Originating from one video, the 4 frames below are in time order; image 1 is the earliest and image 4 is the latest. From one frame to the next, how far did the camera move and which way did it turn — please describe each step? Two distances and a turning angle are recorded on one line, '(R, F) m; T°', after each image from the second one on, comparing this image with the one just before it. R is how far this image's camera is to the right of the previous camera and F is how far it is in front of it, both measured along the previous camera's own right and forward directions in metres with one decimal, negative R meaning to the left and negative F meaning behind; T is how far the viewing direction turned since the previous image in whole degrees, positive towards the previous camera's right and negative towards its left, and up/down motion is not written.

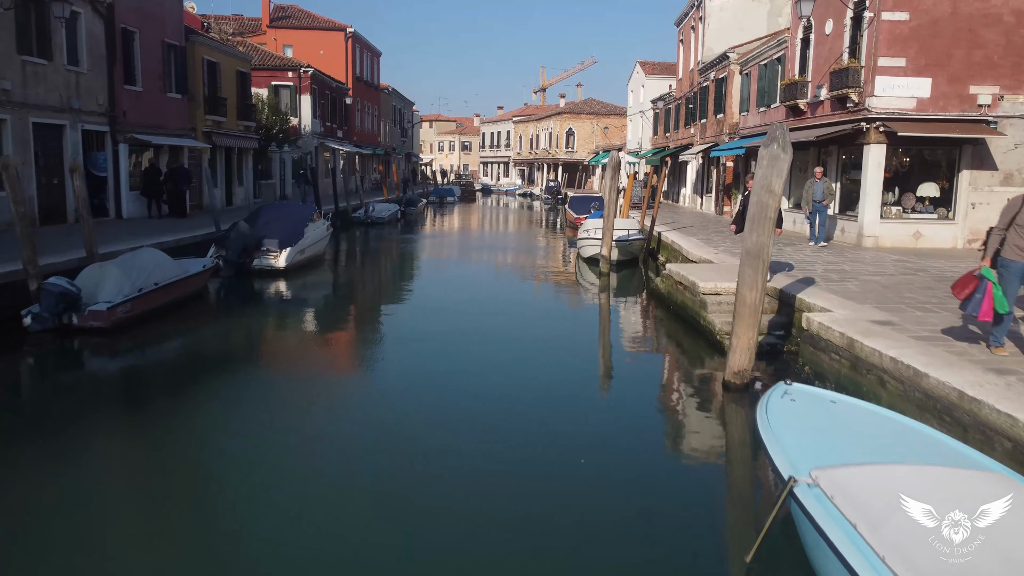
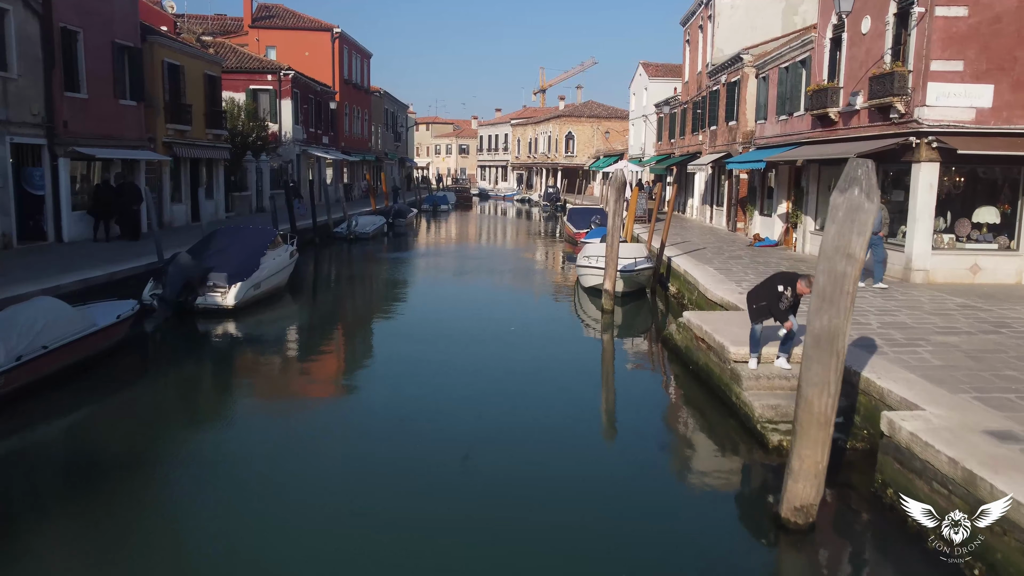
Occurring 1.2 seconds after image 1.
(+0.2, +2.4) m; 0°
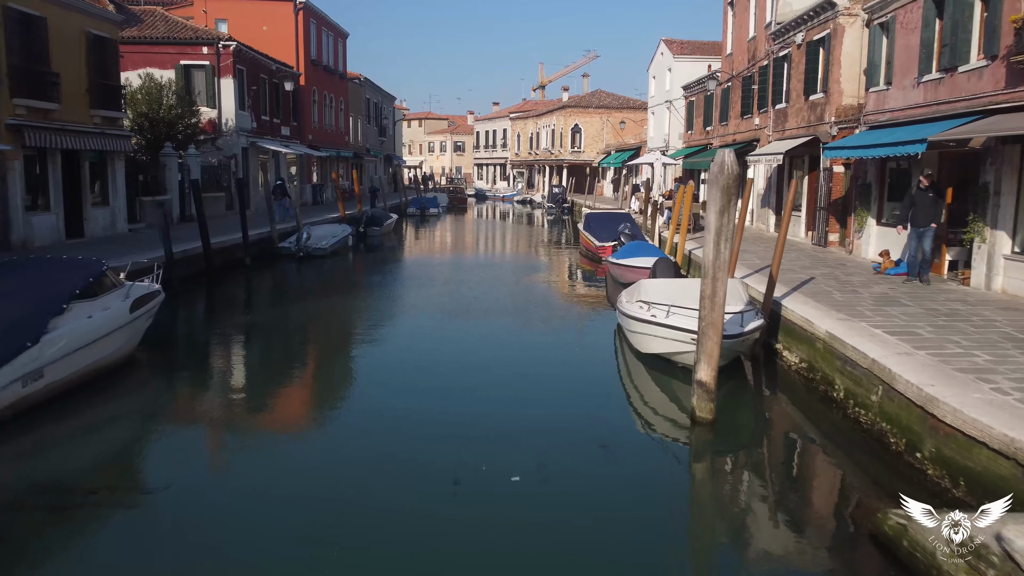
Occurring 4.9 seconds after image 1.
(-0.1, +7.1) m; 0°
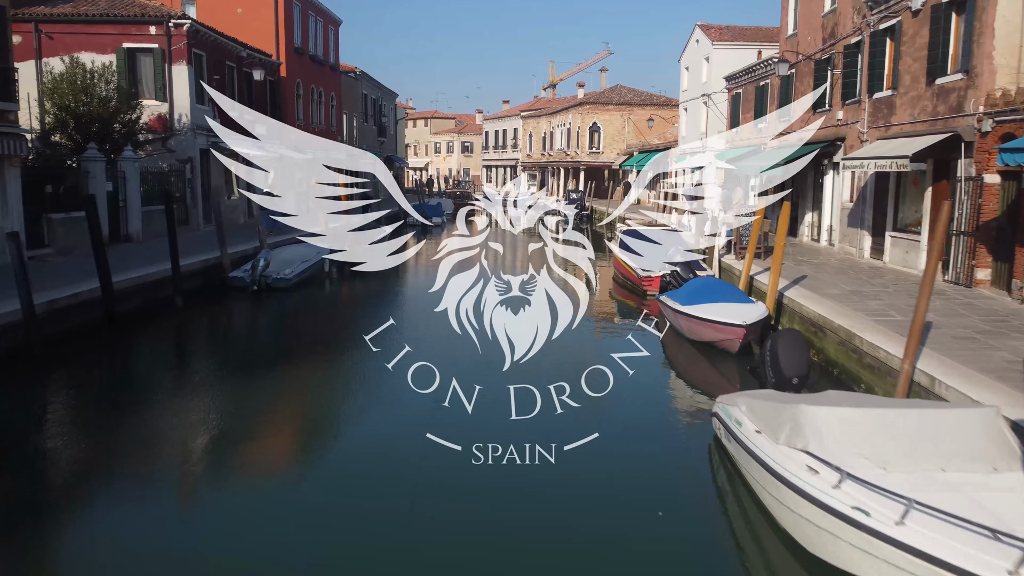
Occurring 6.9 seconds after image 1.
(-0.2, +5.0) m; -1°
